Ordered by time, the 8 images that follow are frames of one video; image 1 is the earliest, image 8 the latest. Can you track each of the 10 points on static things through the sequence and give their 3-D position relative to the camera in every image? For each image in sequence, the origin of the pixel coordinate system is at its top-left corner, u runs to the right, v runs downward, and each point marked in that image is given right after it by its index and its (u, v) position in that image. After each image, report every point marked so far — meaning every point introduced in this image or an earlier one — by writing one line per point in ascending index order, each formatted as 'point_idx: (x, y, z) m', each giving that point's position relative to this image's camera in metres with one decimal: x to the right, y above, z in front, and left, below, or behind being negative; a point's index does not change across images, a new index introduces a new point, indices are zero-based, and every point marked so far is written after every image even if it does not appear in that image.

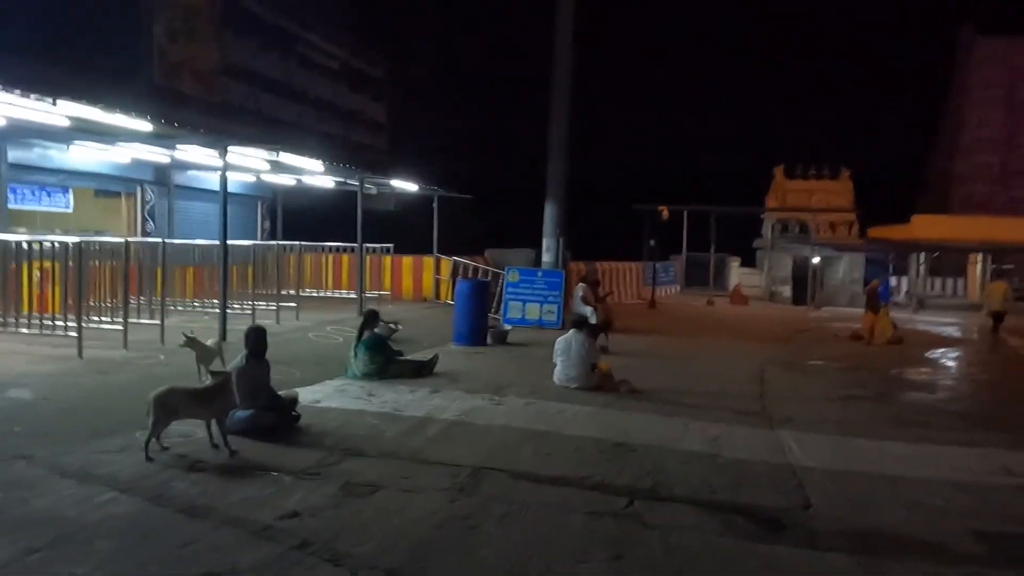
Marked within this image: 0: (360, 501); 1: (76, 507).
0: (-0.8, -1.1, +4.4) m
1: (-2.3, -1.1, +4.3) m
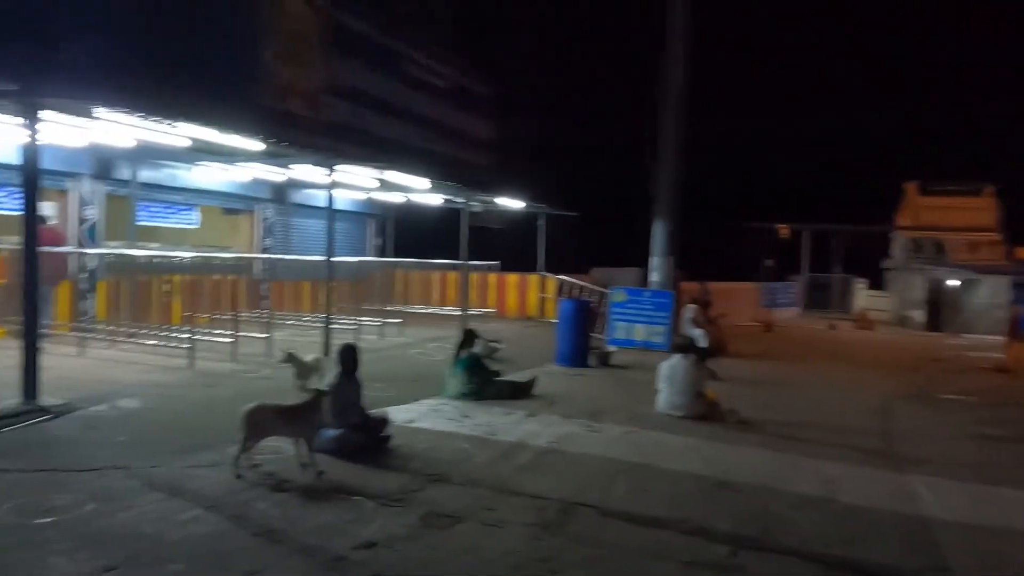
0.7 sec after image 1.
0: (-0.4, -1.2, +4.2) m
1: (-1.8, -1.2, +4.3) m
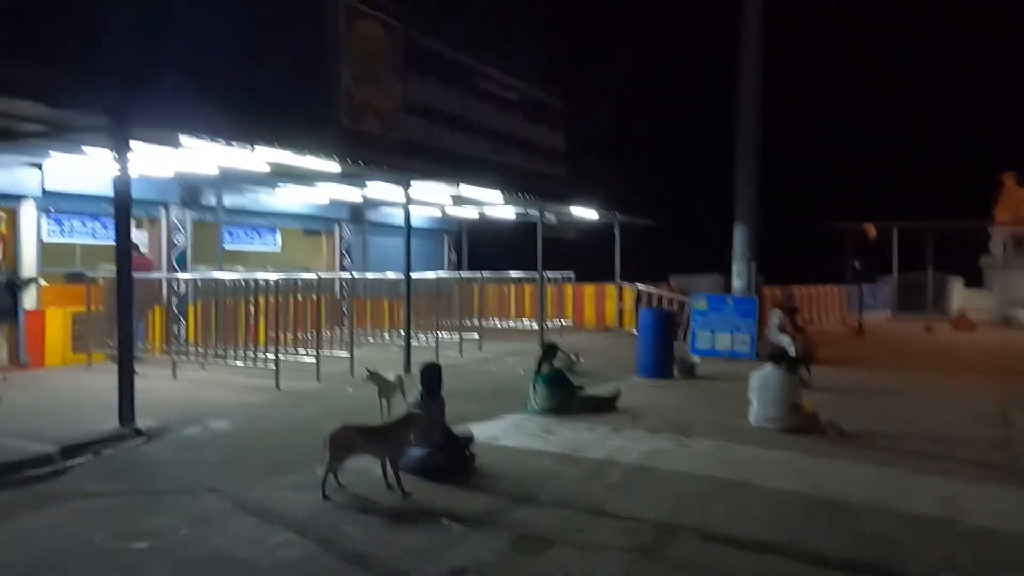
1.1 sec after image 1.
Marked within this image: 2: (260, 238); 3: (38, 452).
0: (+0.1, -1.3, +4.1) m
1: (-1.3, -1.3, +4.3) m
2: (-5.1, +1.0, +17.2) m
3: (-3.8, -1.3, +6.9) m
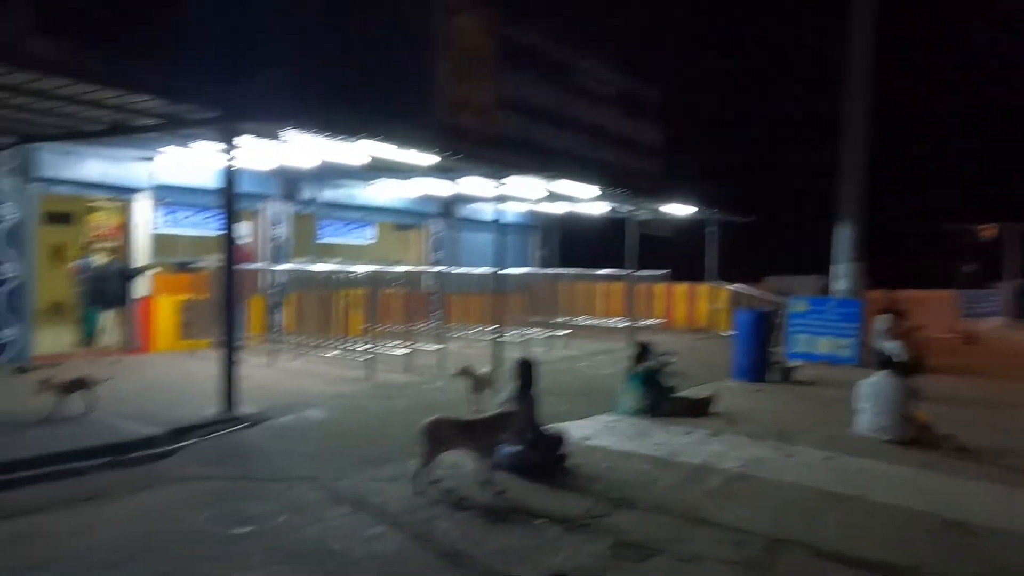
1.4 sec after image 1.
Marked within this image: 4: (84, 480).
0: (+0.5, -1.3, +4.0) m
1: (-0.8, -1.3, +4.4) m
2: (-3.3, +1.2, +17.6) m
3: (-3.1, -1.2, +7.2) m
4: (-3.1, -1.4, +6.3) m
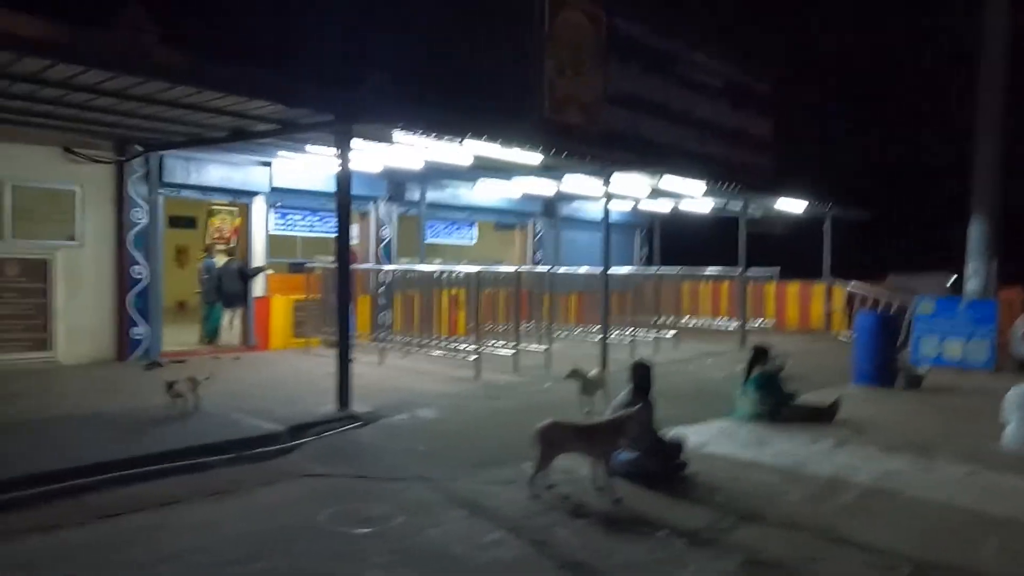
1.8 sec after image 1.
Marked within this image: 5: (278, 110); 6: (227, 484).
0: (+1.1, -1.3, +3.8) m
1: (-0.2, -1.3, +4.3) m
2: (-1.1, +1.2, +17.7) m
3: (-2.1, -1.2, +7.4) m
4: (-2.3, -1.4, +6.5) m
5: (-2.4, +1.8, +8.8) m
6: (-2.1, -1.4, +6.3) m
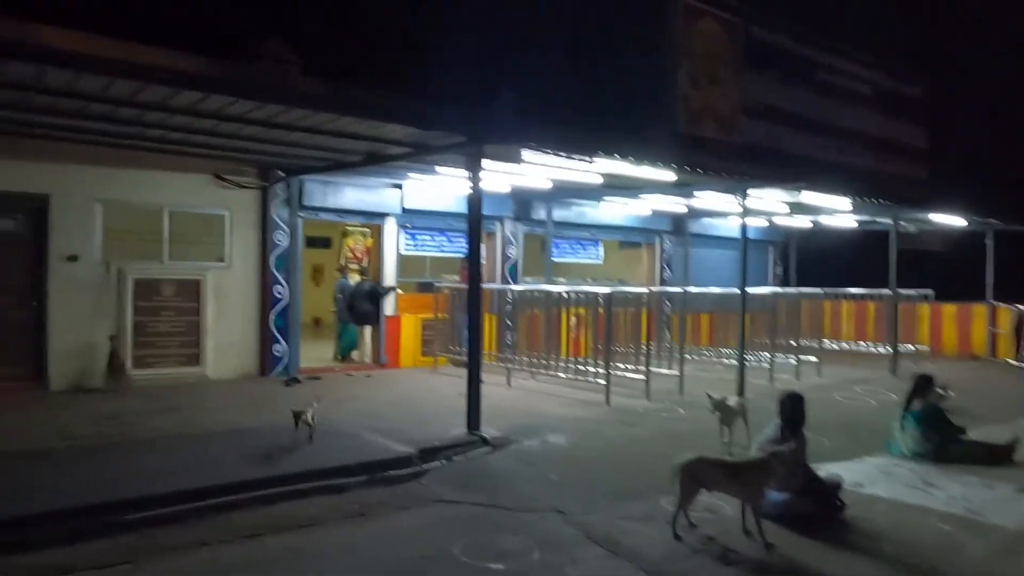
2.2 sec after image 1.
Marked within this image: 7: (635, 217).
0: (+1.7, -1.4, +3.3) m
1: (+0.5, -1.5, +4.1) m
2: (+1.5, +0.8, +17.5) m
3: (-1.0, -1.4, +7.4) m
4: (-1.3, -1.6, +6.5) m
5: (-1.0, +1.6, +8.8) m
6: (-1.1, -1.6, +6.3) m
7: (+2.5, +1.5, +17.4) m
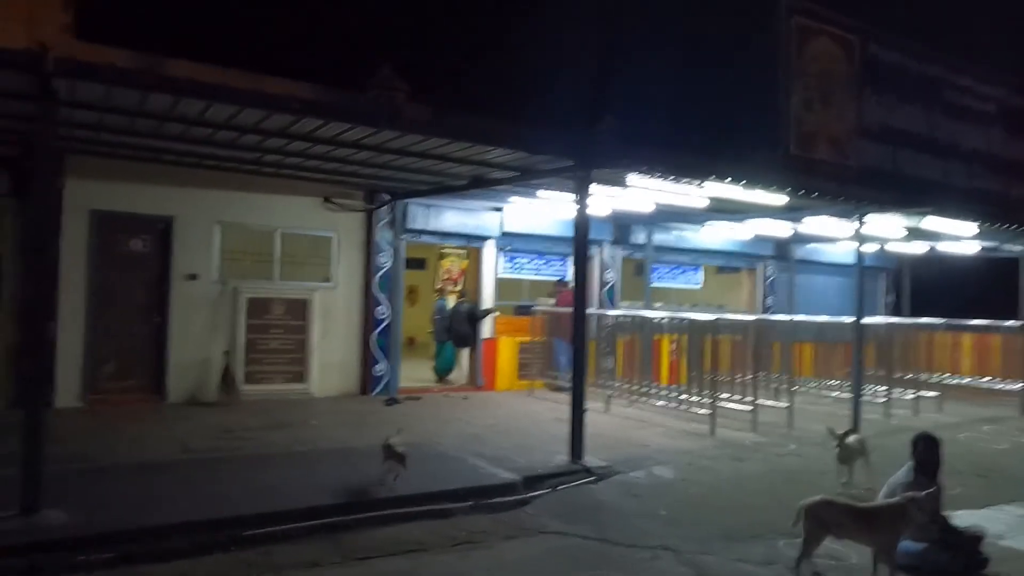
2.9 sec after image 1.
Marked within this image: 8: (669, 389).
0: (+2.2, -1.6, +3.0) m
1: (+1.0, -1.6, +3.9) m
2: (+3.5, +0.3, +17.2) m
3: (-0.1, -1.7, +7.3) m
4: (-0.5, -1.8, +6.5) m
5: (+0.1, +1.4, +8.8) m
6: (-0.3, -1.8, +6.2) m
7: (+4.5, +0.9, +16.9) m
8: (+2.3, -1.5, +12.5) m
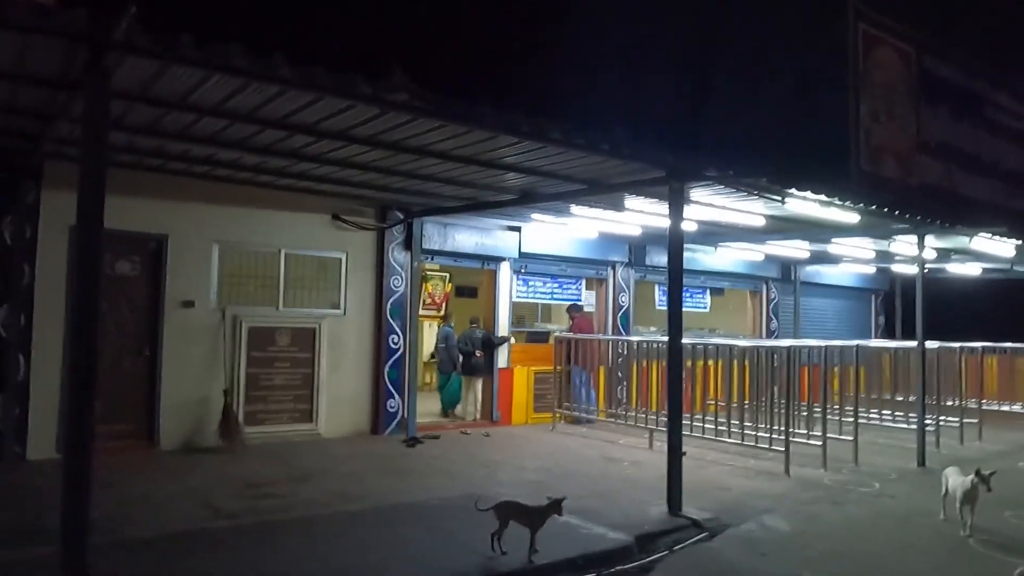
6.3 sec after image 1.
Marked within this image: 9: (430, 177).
0: (+3.4, -1.7, +2.1) m
1: (+2.1, -1.7, +2.9) m
2: (+3.4, -0.2, +16.4) m
3: (+0.8, -1.9, +6.2) m
4: (+0.5, -2.0, +5.3) m
5: (+0.8, +1.1, +7.8) m
6: (+0.6, -2.0, +5.1) m
7: (+4.5, +0.5, +16.3) m
8: (+2.7, -1.8, +11.5) m
9: (-0.9, +1.1, +8.7) m
